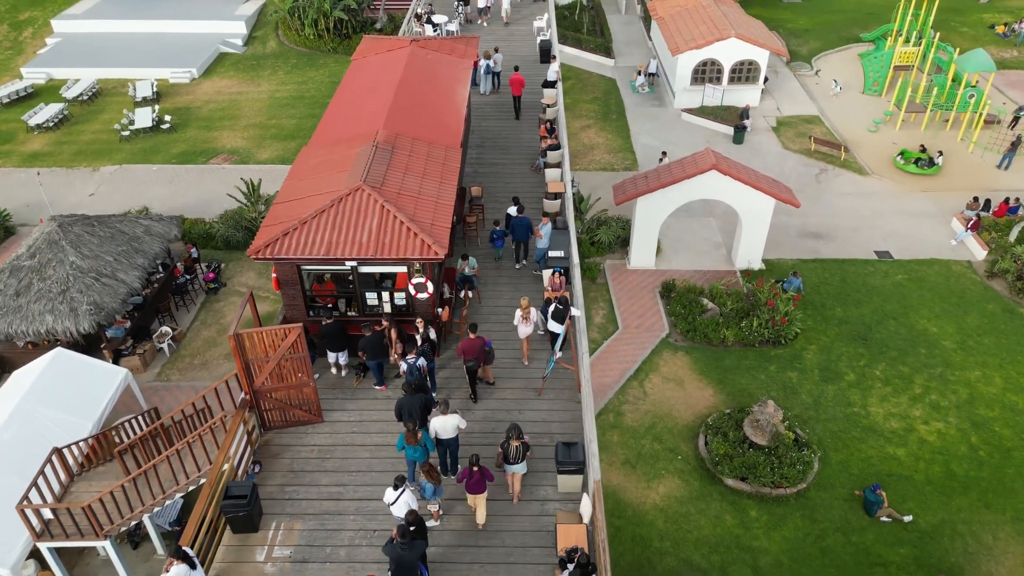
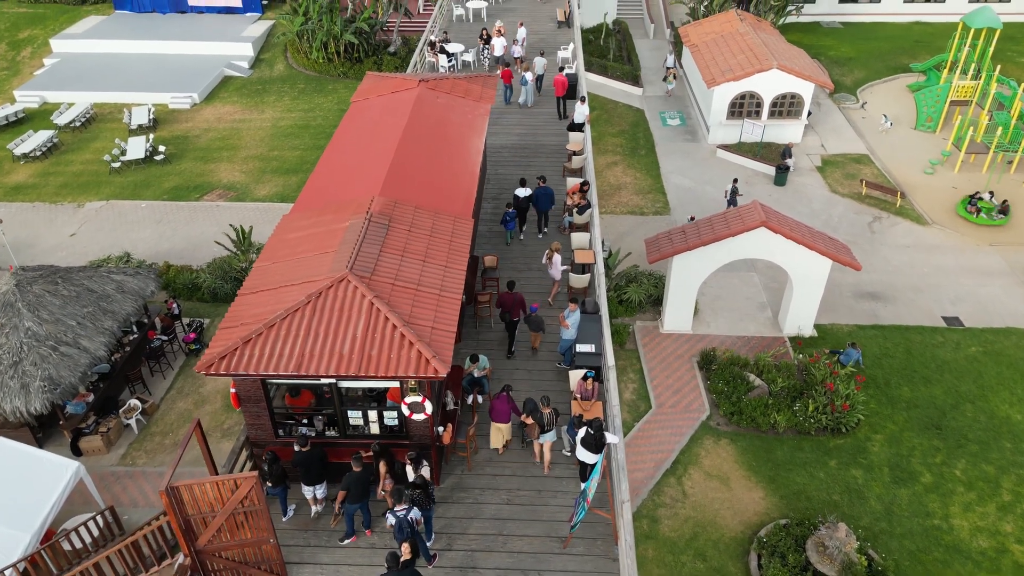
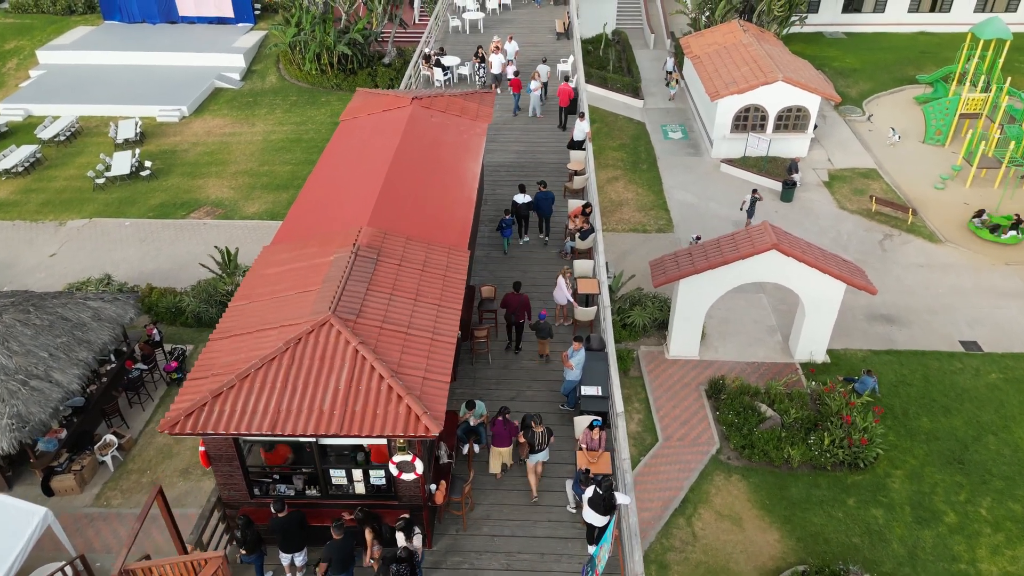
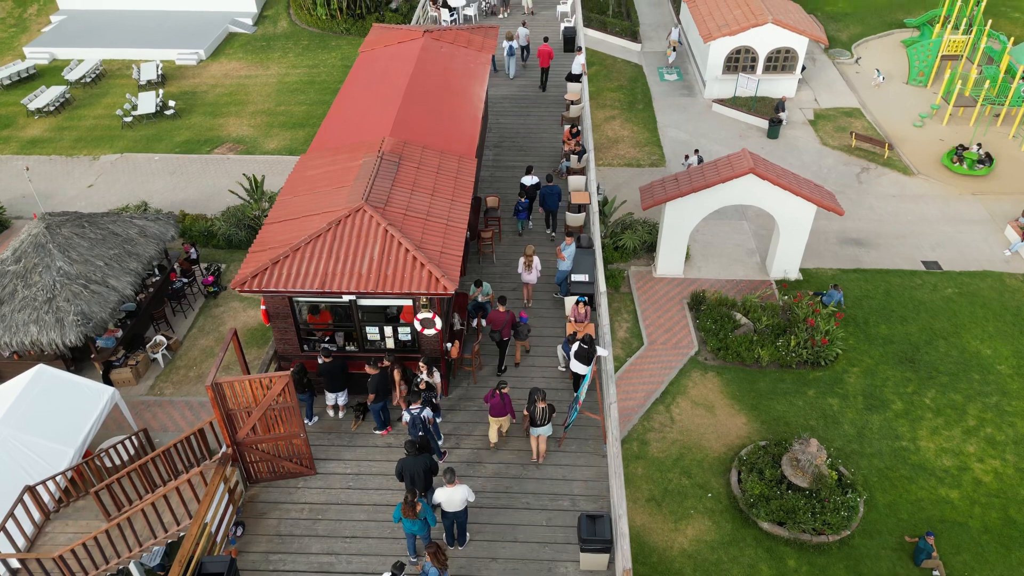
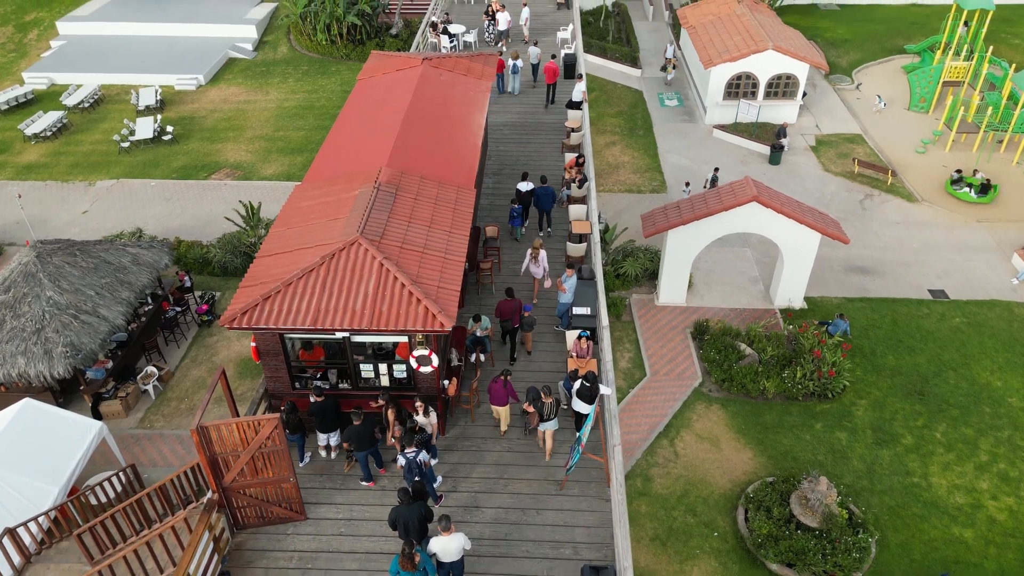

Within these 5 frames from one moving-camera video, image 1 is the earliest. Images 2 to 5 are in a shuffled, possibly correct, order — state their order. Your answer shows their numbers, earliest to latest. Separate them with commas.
4, 5, 2, 3
